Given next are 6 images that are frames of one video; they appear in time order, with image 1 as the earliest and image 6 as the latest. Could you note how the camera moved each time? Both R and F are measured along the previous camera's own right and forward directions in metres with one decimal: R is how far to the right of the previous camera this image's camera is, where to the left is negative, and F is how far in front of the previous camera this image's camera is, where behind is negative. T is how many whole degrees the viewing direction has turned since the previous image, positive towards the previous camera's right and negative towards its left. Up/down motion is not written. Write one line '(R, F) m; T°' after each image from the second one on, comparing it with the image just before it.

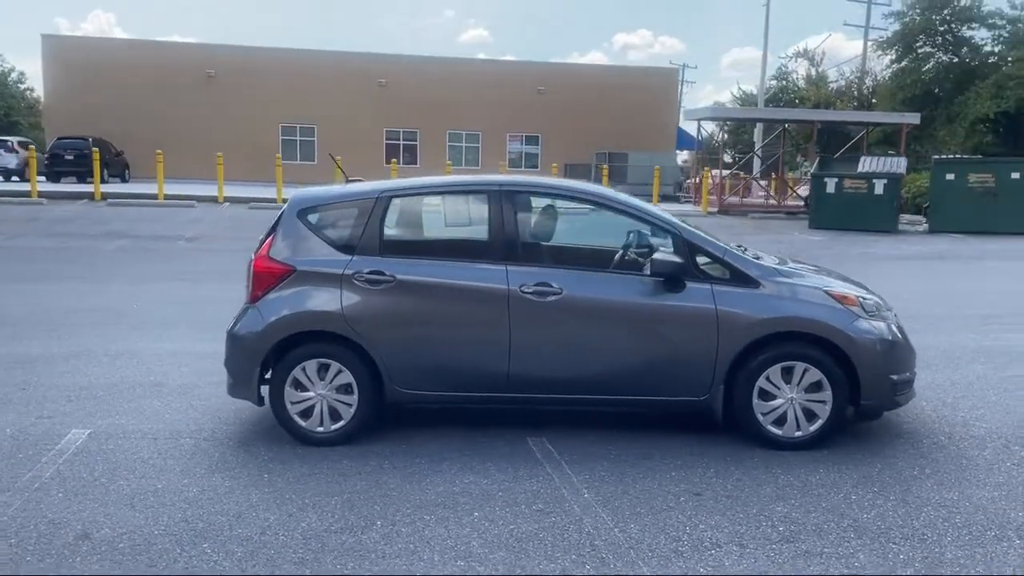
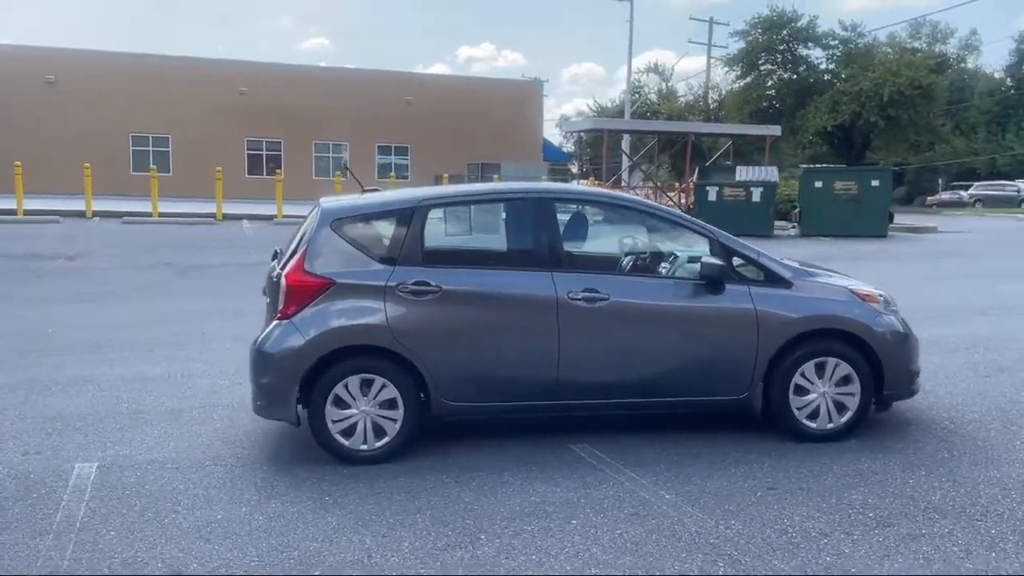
(-1.4, +0.1) m; +10°
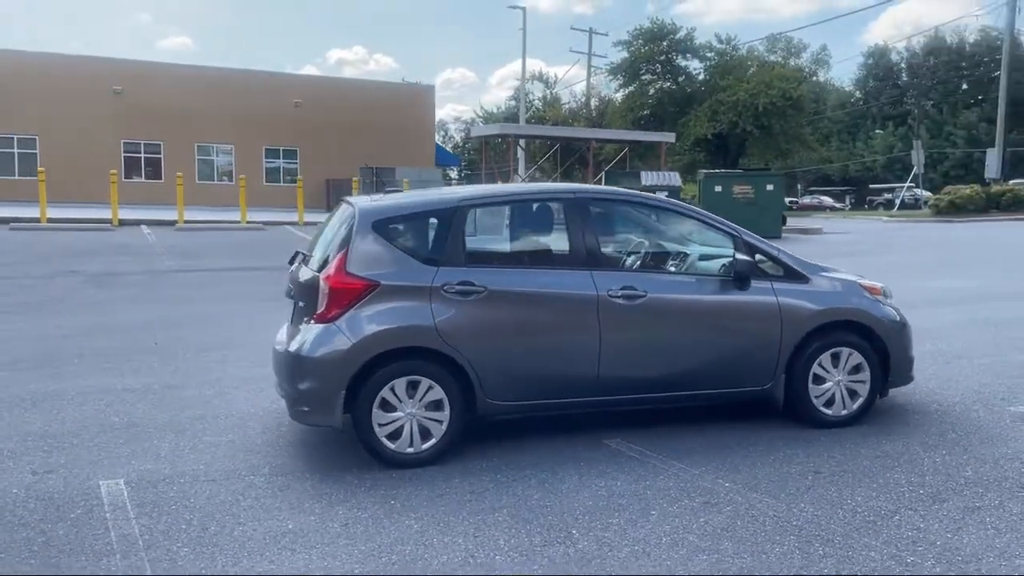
(-1.2, 0.0) m; +8°
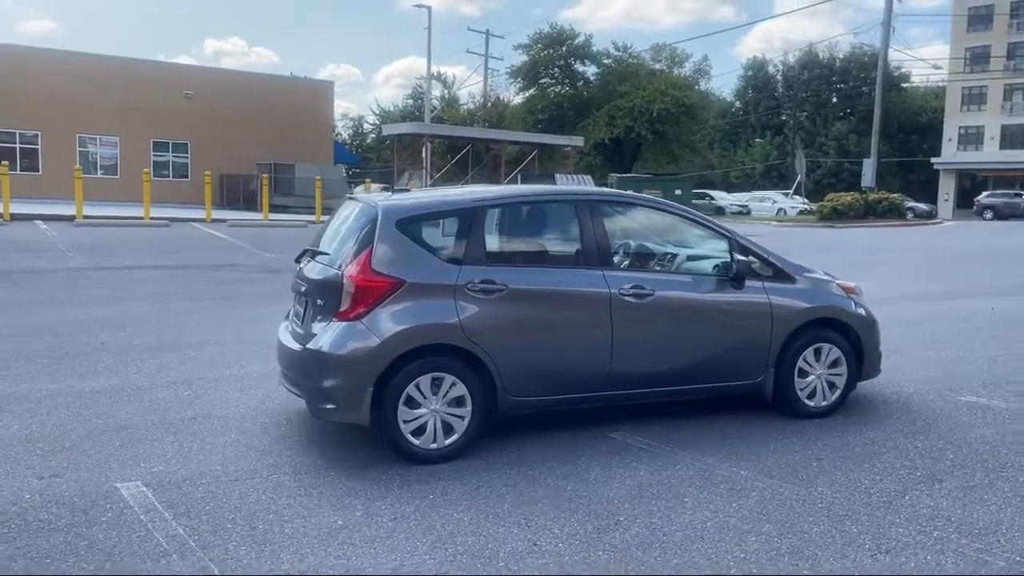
(-0.9, -0.1) m; +7°
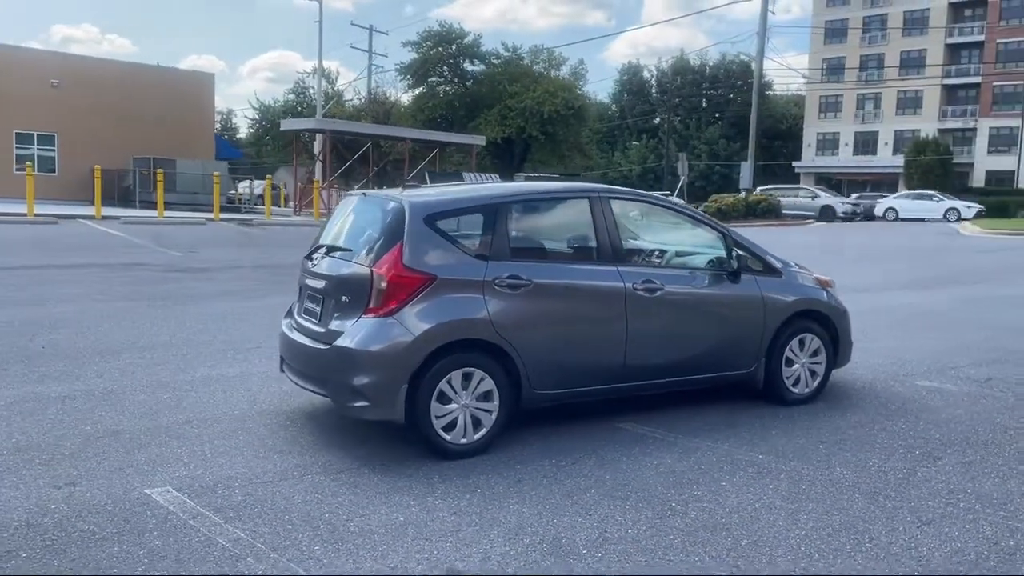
(-1.1, 0.0) m; +8°
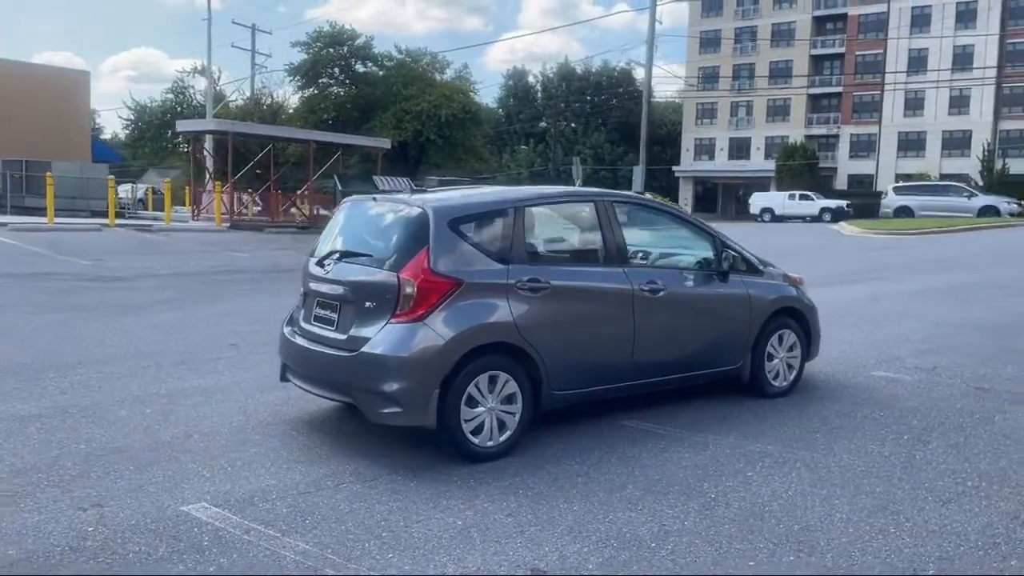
(-1.0, 0.0) m; +7°
